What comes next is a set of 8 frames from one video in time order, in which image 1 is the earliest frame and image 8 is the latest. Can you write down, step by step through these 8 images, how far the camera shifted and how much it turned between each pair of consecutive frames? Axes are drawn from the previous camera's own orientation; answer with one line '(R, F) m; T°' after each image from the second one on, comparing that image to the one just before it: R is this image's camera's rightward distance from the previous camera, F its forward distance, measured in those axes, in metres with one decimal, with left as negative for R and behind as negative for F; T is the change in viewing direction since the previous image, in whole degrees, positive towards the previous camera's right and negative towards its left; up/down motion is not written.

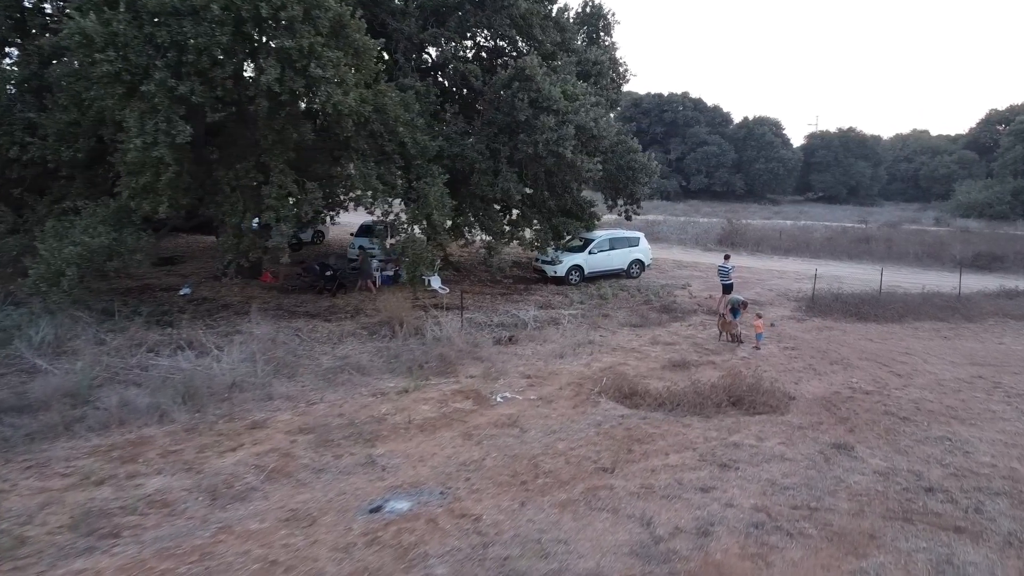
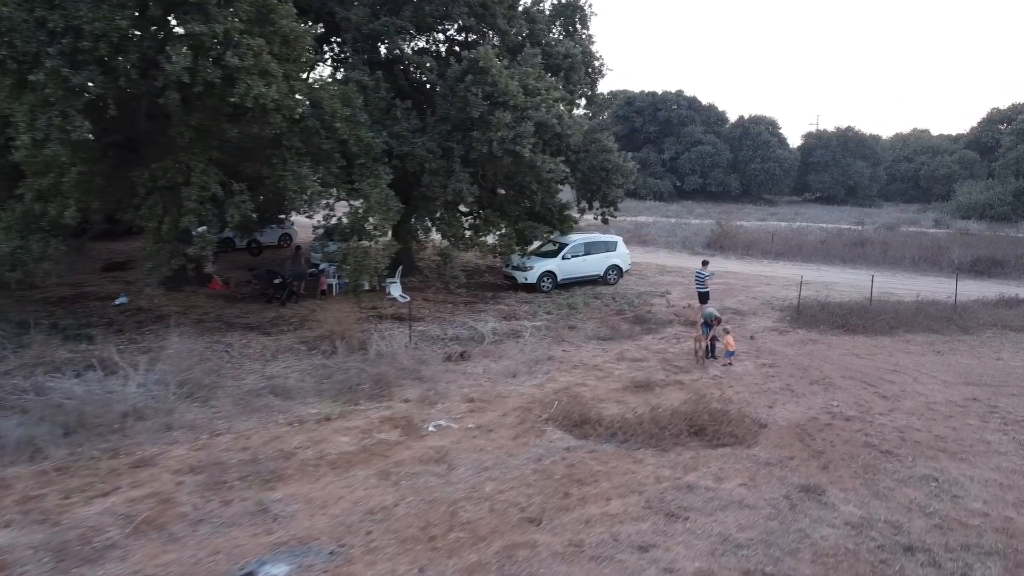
(+0.9, +1.3) m; 0°
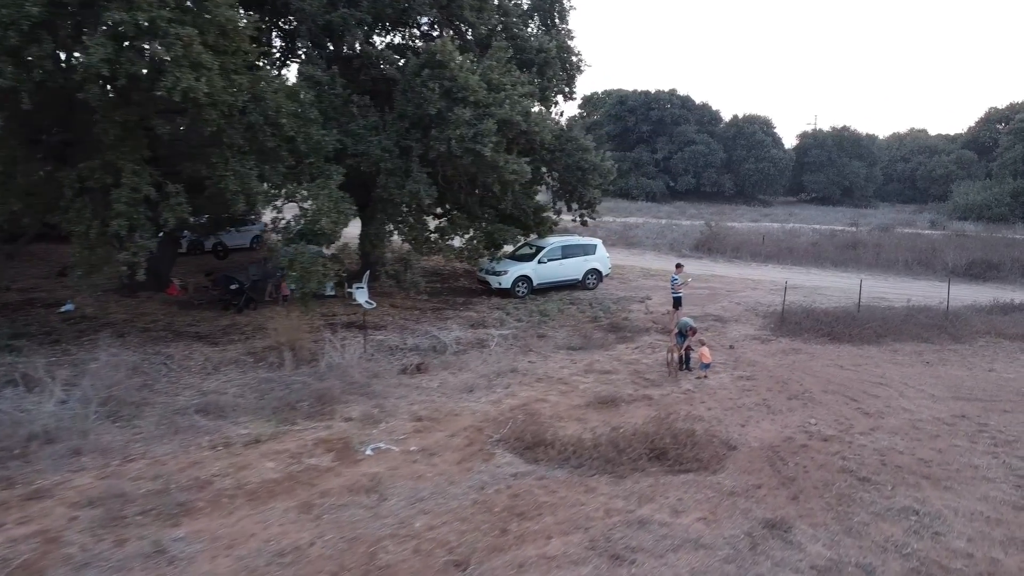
(+0.6, +0.8) m; 0°
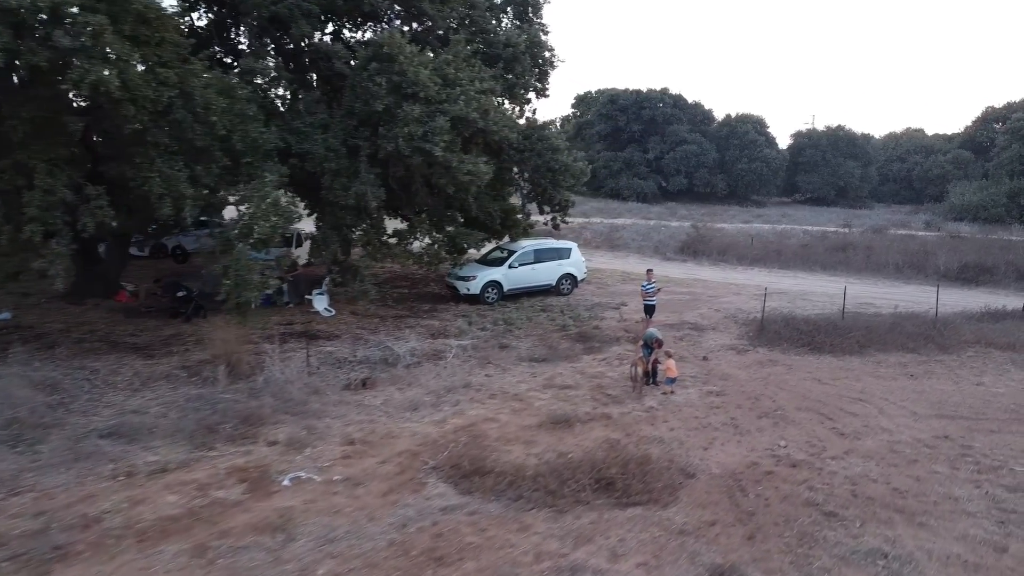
(+0.7, +0.9) m; 0°
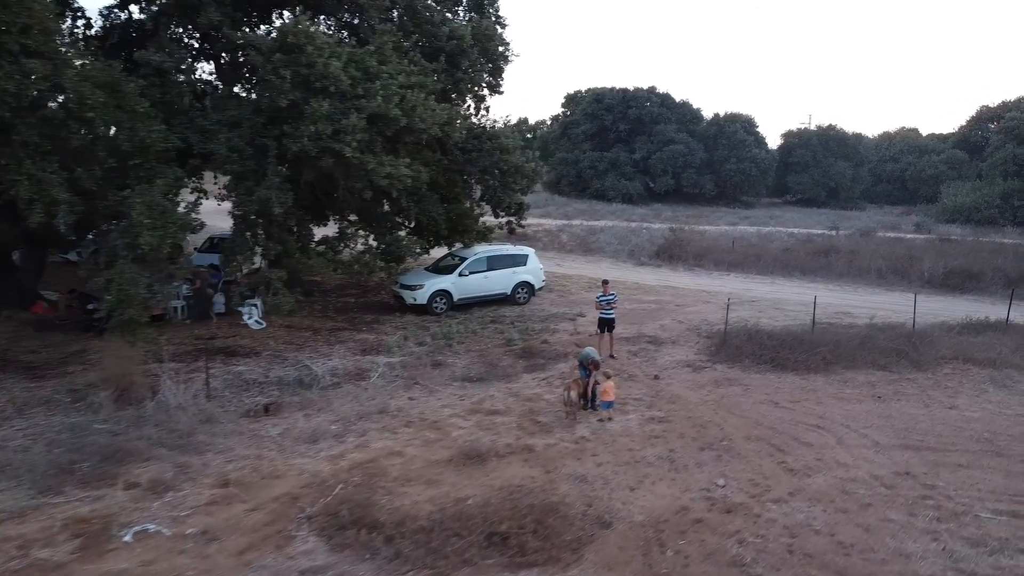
(+1.1, +1.2) m; 0°
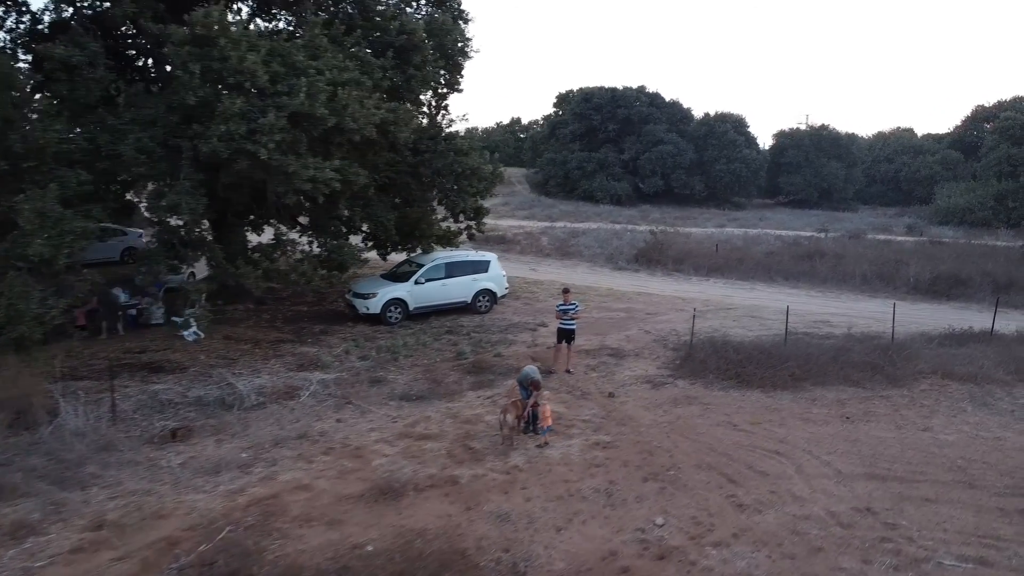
(+0.9, +0.9) m; 0°
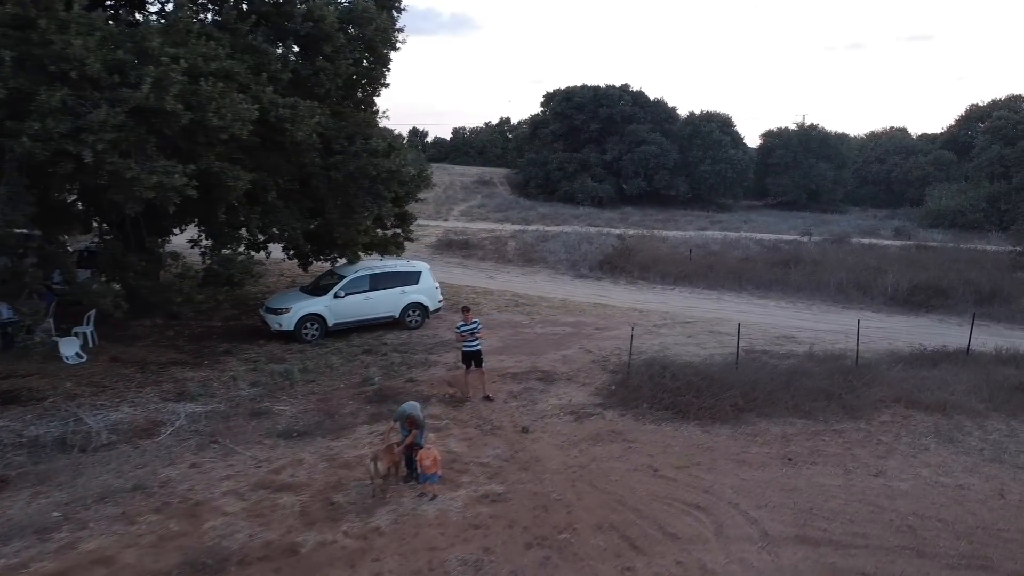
(+1.4, +1.5) m; 0°
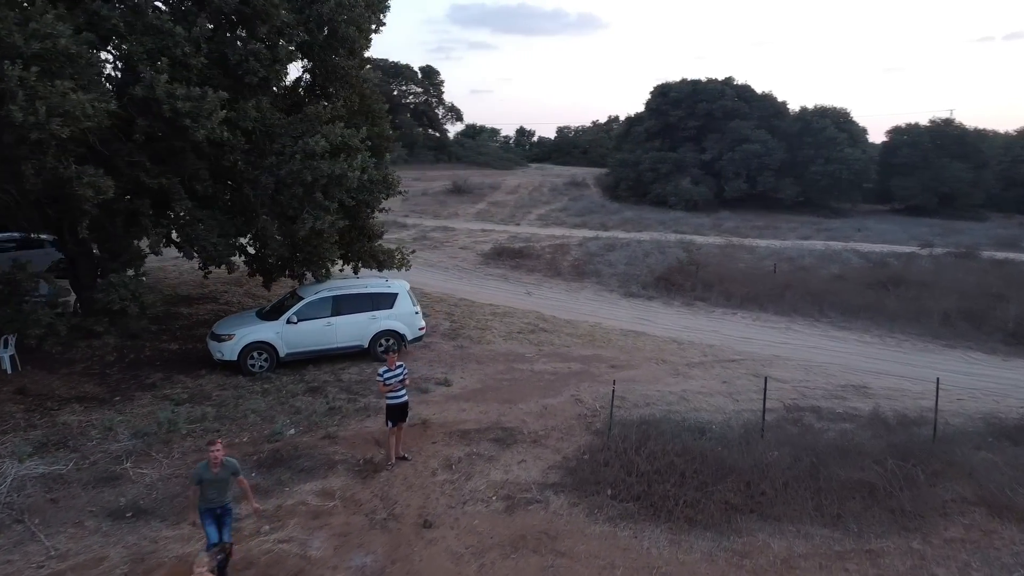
(+2.2, +3.0) m; -9°
